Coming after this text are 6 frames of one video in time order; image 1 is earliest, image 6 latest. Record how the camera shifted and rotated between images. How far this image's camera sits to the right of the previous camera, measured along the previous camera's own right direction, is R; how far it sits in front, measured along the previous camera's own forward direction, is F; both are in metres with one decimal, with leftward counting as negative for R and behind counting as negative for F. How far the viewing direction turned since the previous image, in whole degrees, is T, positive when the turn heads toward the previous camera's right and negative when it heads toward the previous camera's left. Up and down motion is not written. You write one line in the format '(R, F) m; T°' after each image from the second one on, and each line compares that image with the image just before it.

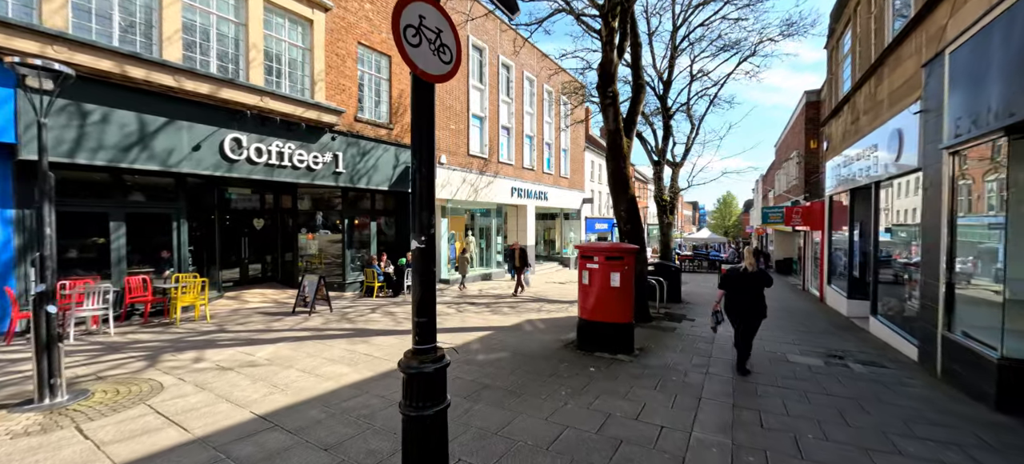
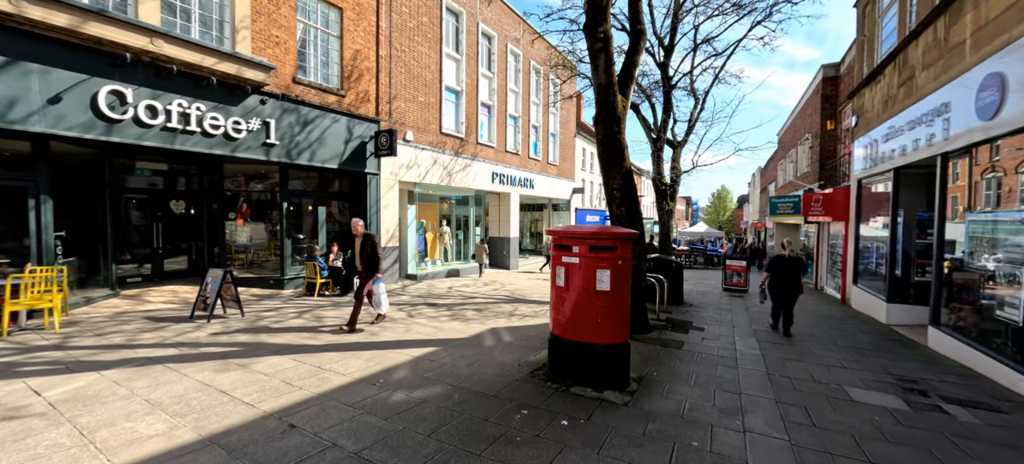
(+0.5, +1.9) m; +1°
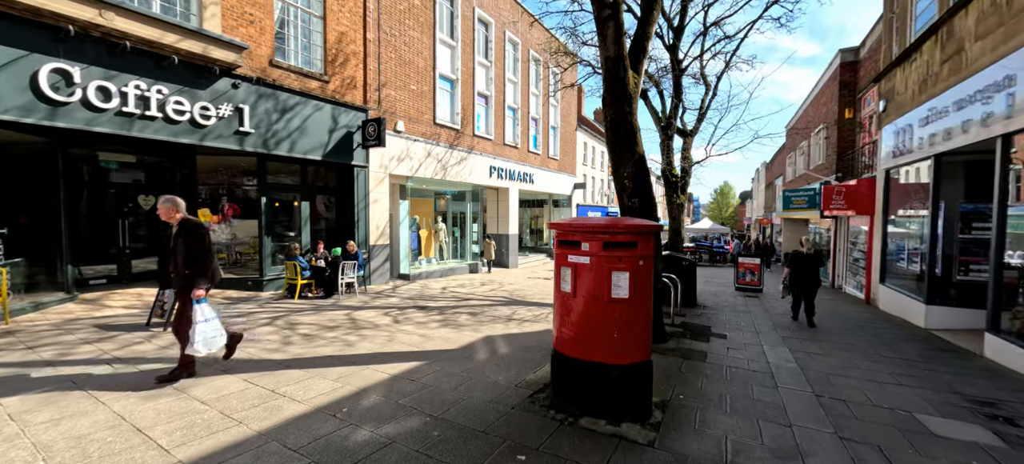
(+0.1, +0.8) m; 0°
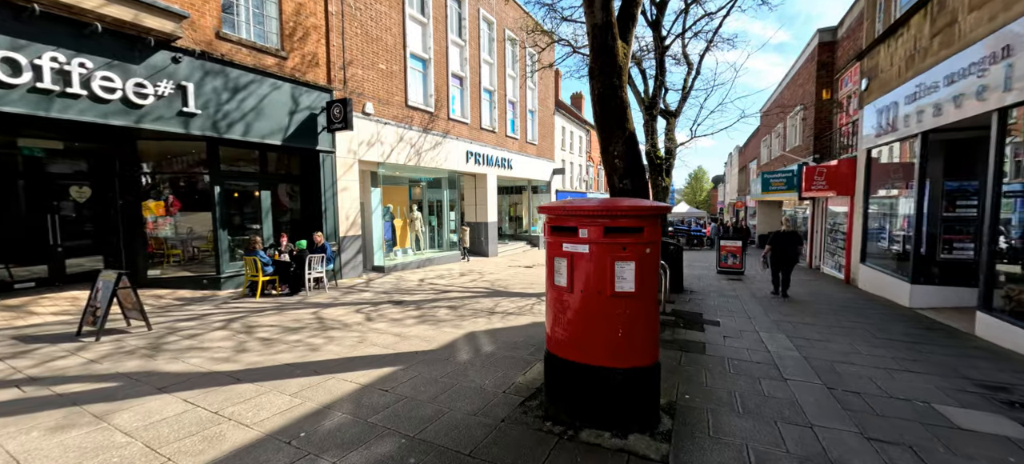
(-0.1, +0.5) m; +3°
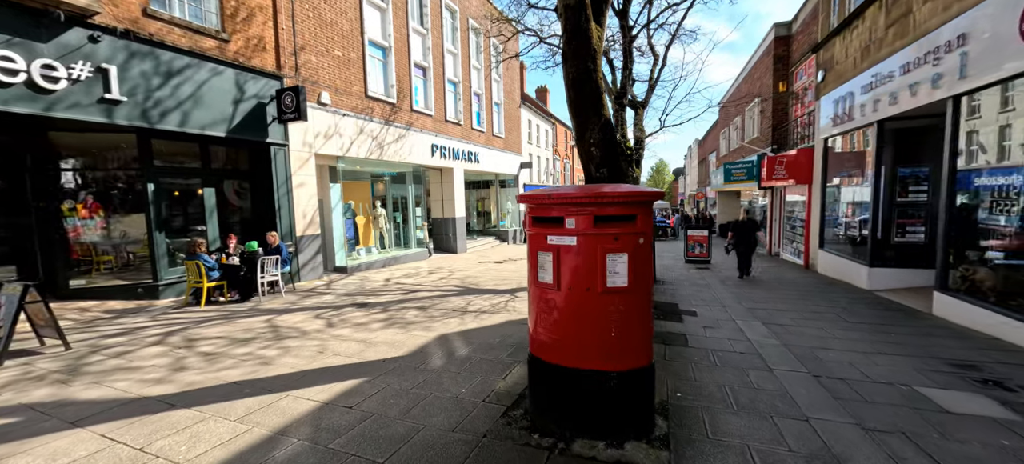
(-0.1, +0.3) m; +5°
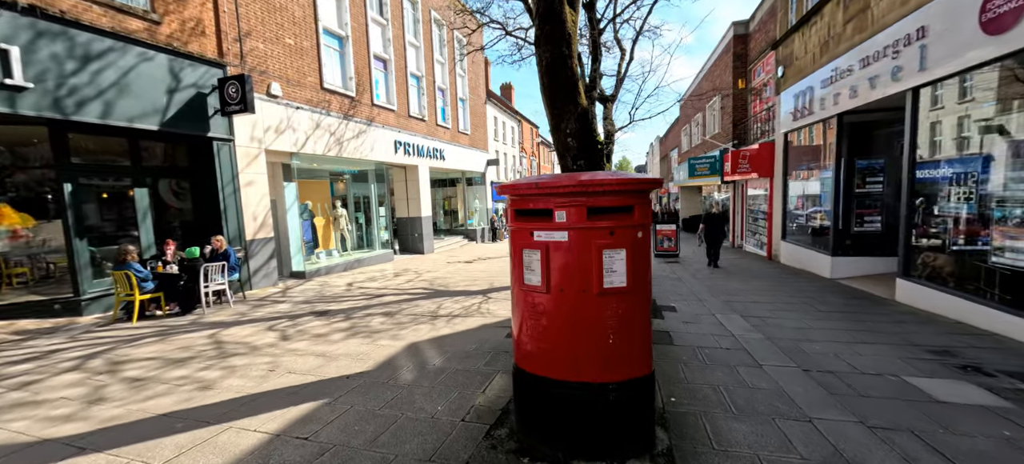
(-0.1, +0.3) m; +5°
